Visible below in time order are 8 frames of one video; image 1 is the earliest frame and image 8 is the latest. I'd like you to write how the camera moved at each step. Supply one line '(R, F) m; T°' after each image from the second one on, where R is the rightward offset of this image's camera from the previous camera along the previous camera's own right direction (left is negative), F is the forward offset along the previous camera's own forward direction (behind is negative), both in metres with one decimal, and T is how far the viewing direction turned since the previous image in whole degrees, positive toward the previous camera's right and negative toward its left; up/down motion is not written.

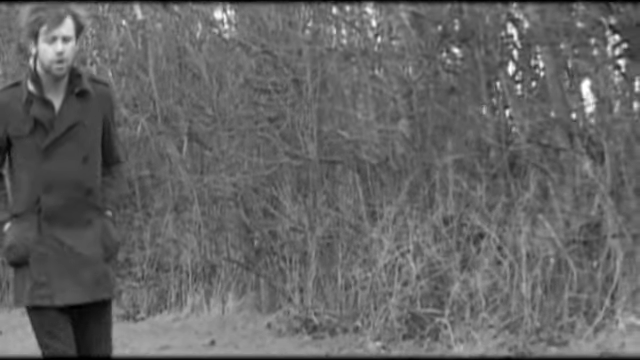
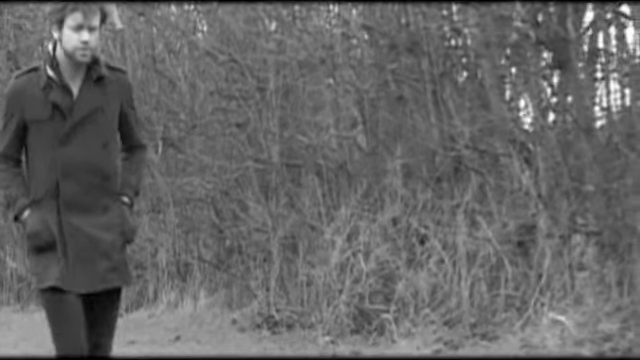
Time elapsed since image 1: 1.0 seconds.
(+0.3, -0.4) m; -1°
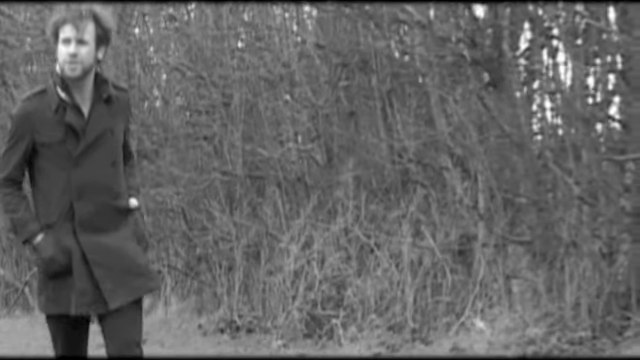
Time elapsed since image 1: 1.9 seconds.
(+0.2, -0.4) m; -1°
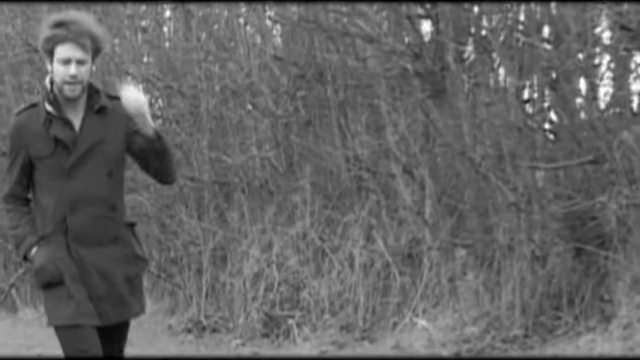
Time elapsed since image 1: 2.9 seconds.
(+0.2, -0.4) m; 0°
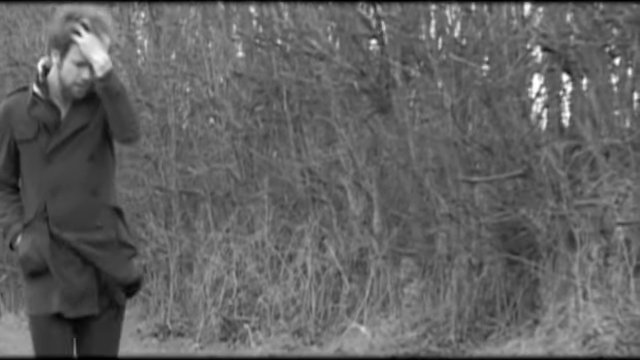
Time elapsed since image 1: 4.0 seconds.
(+0.2, -0.4) m; 0°
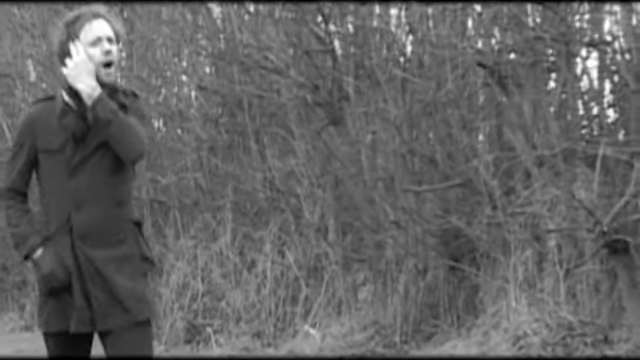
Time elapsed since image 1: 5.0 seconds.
(+0.2, -0.4) m; 0°
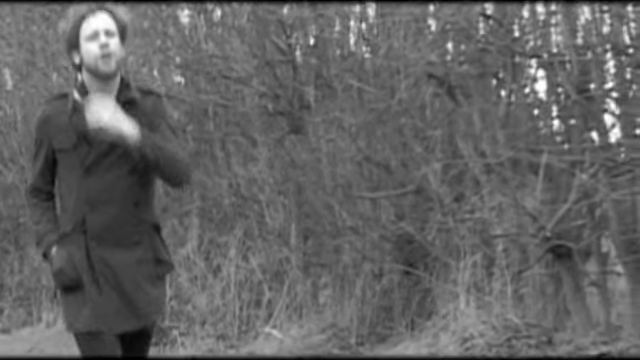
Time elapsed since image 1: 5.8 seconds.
(+0.2, -0.3) m; 0°
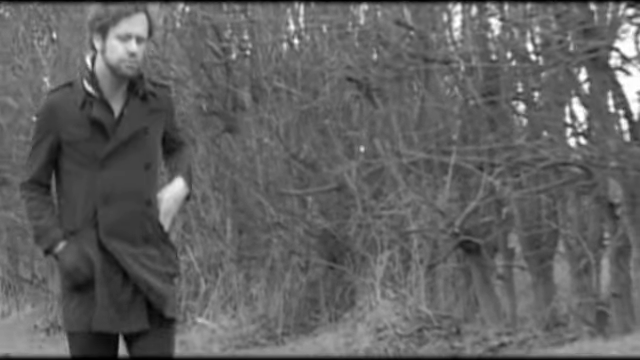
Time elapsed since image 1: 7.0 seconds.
(+0.3, -0.4) m; 0°
